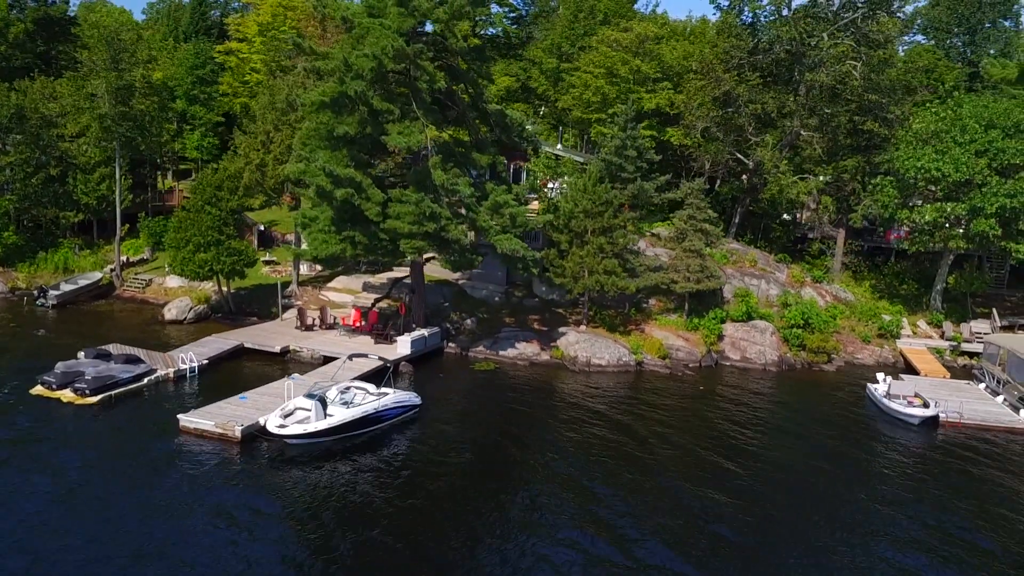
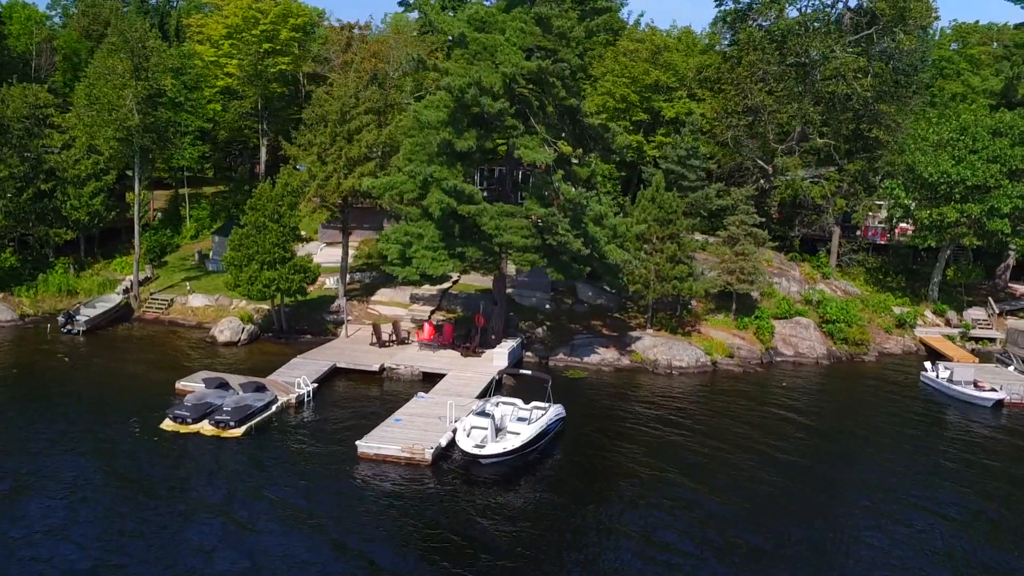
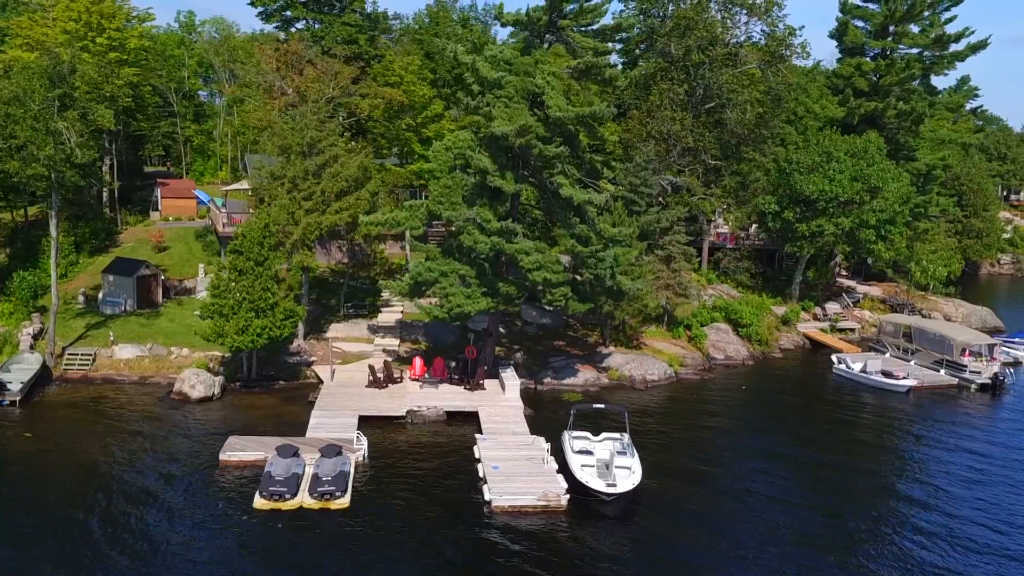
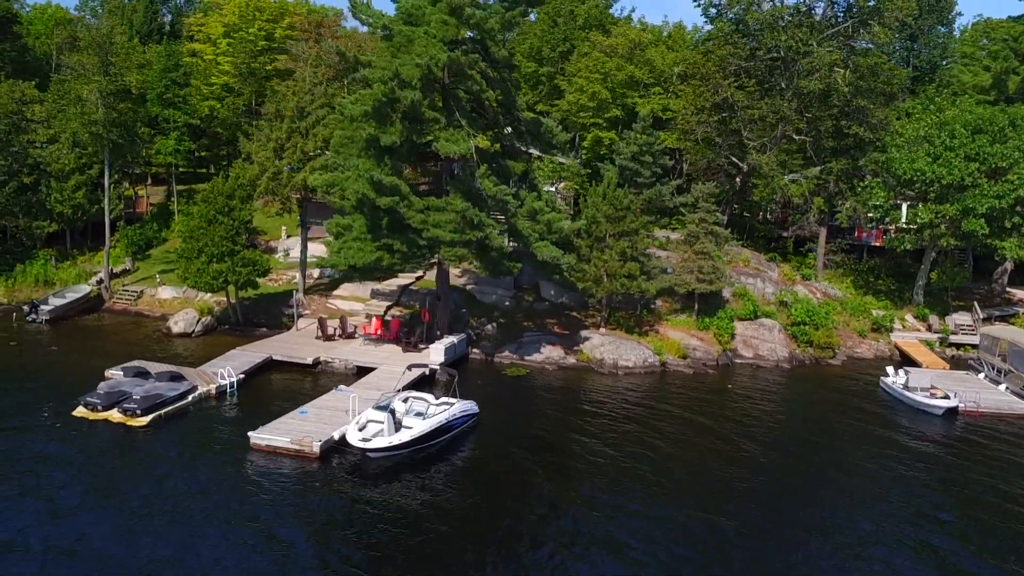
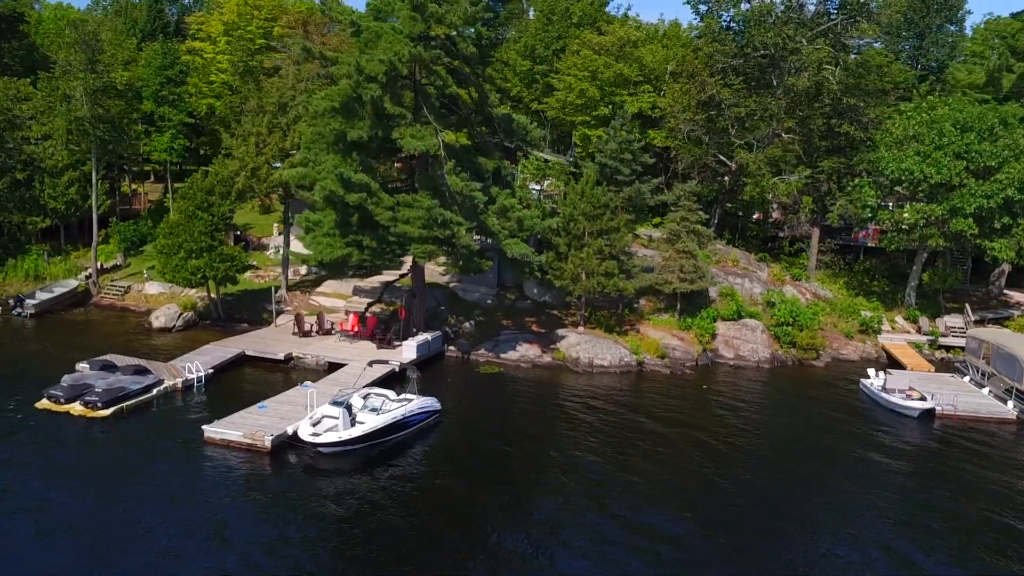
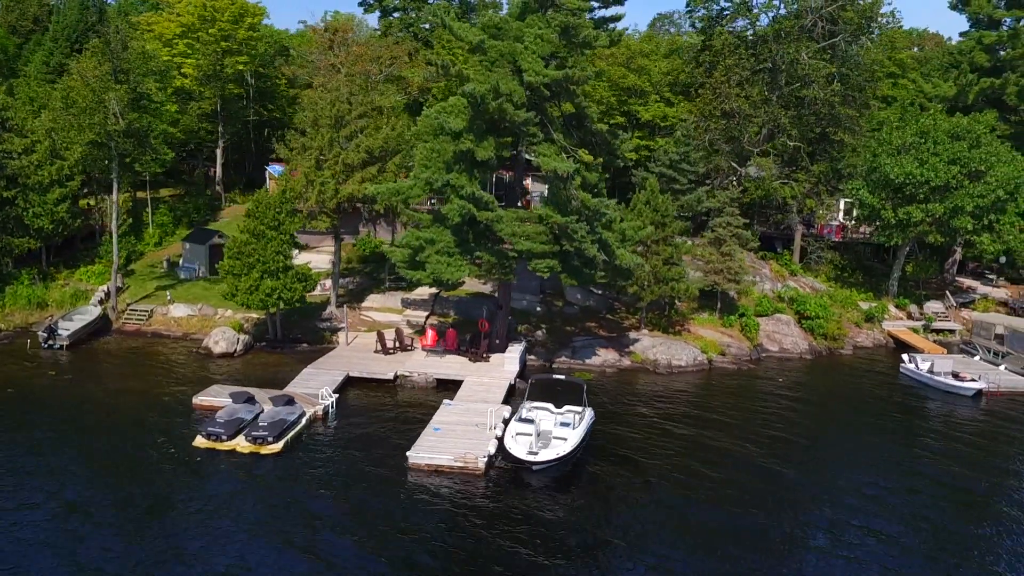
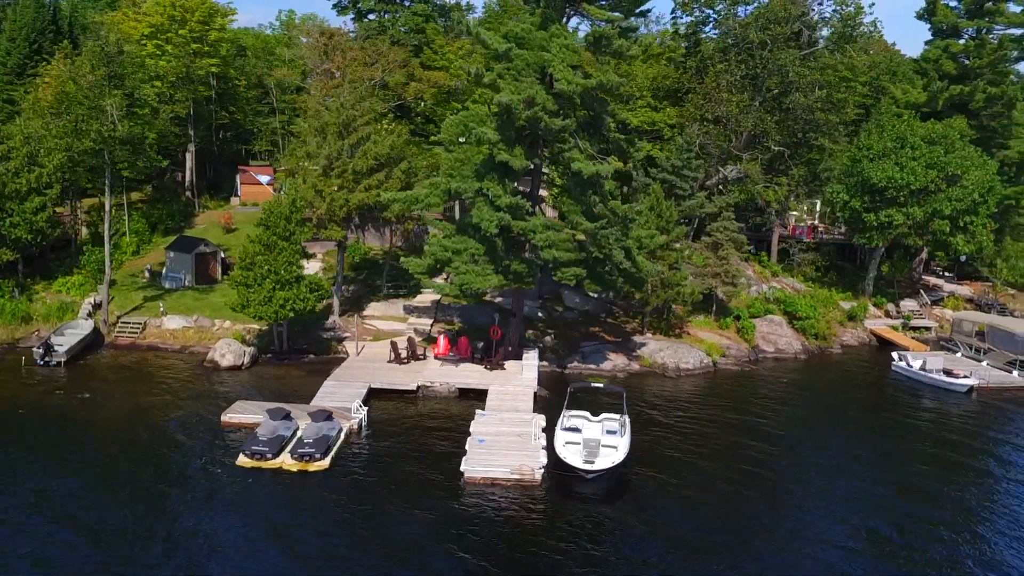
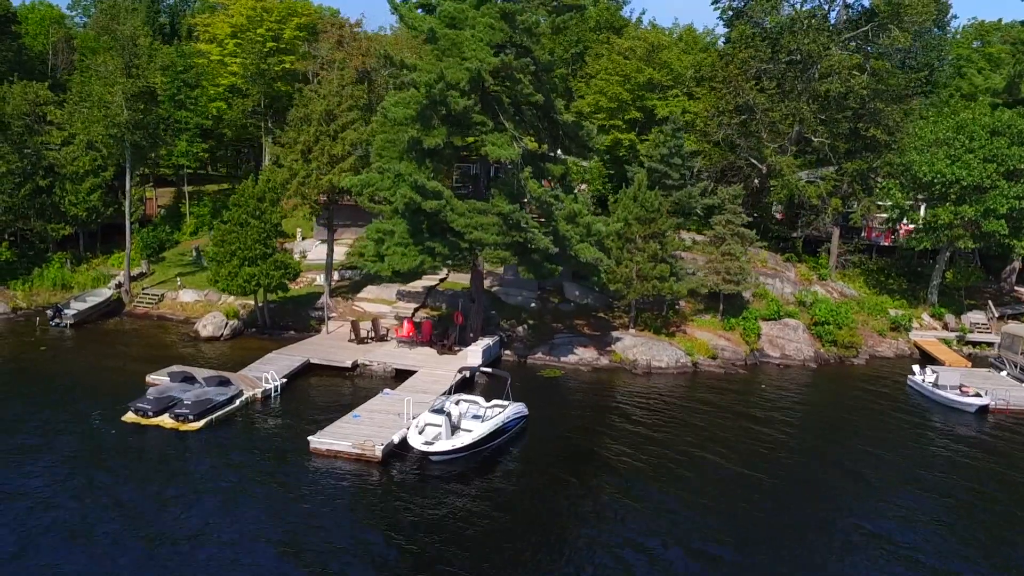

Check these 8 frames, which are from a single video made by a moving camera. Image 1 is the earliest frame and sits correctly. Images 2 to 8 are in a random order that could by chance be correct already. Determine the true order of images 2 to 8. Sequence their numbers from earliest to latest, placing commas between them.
5, 4, 8, 2, 6, 7, 3
